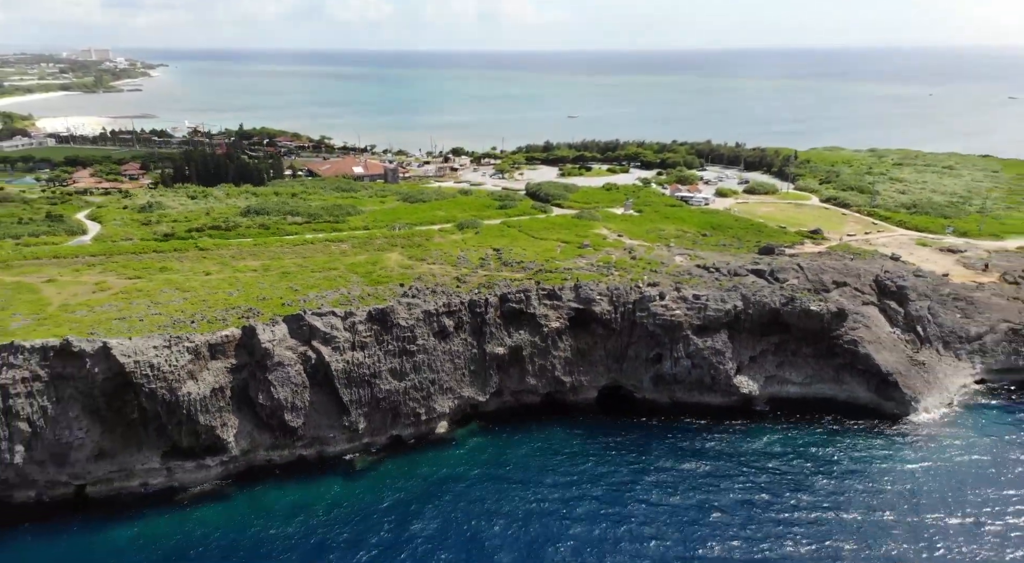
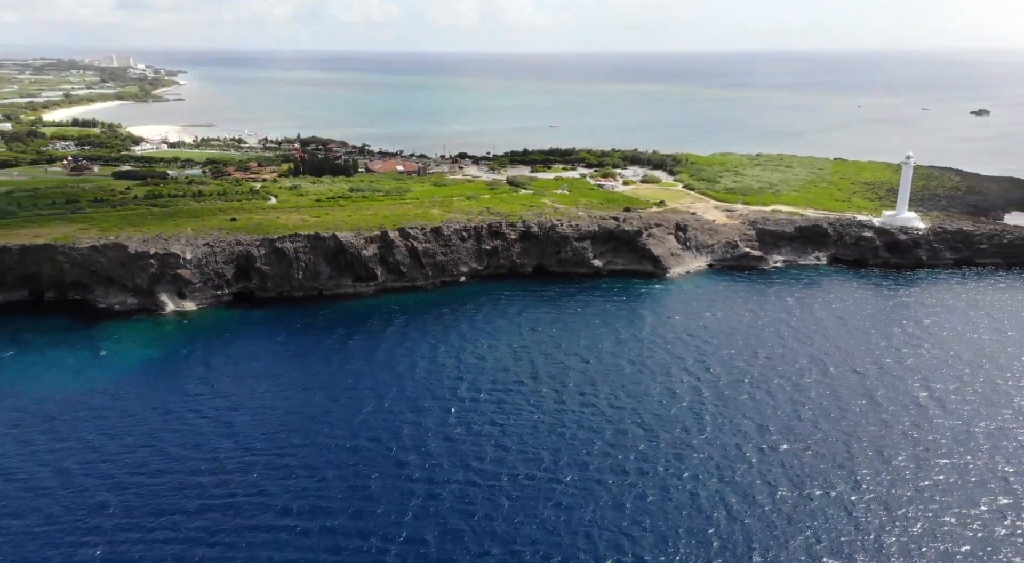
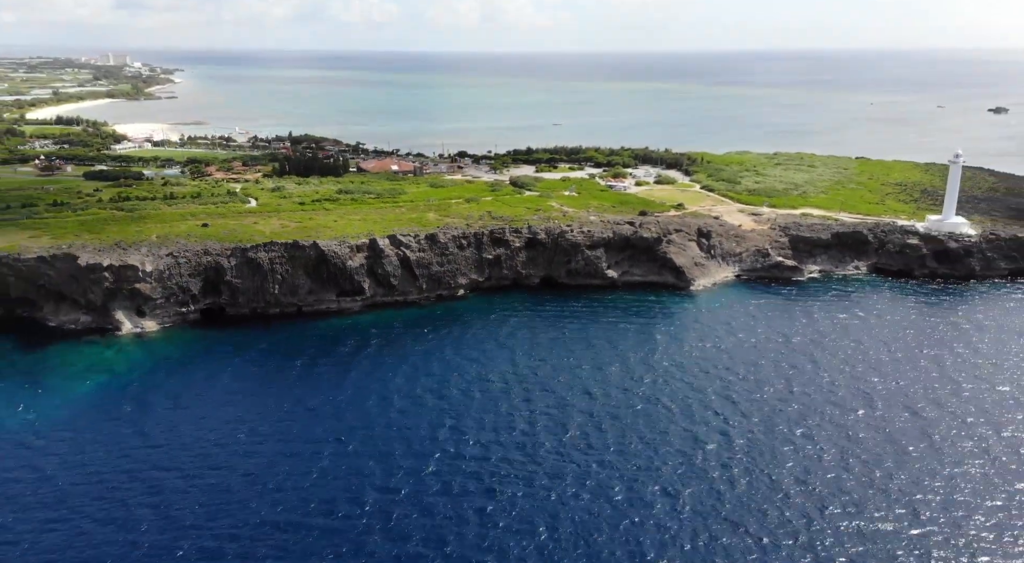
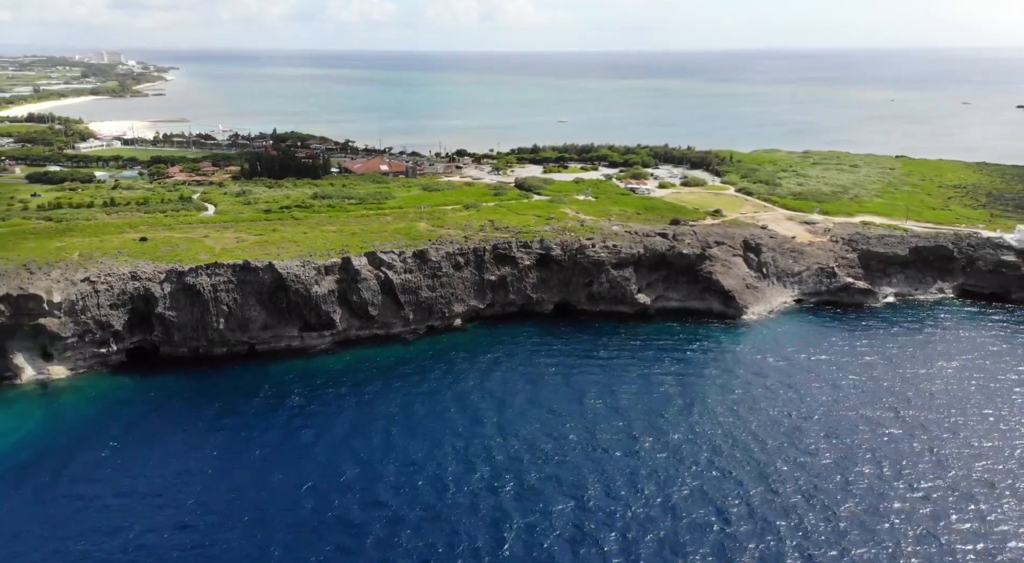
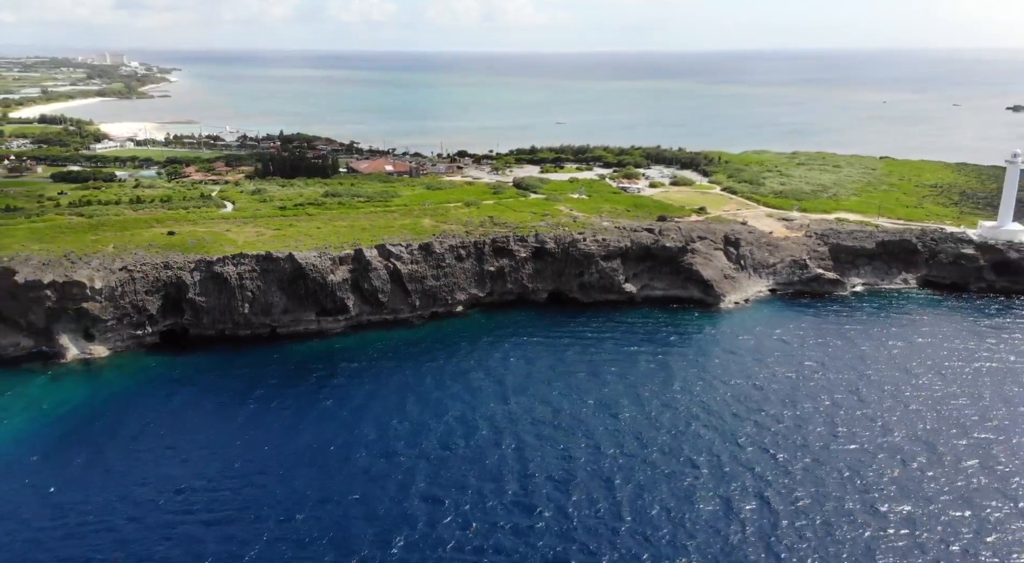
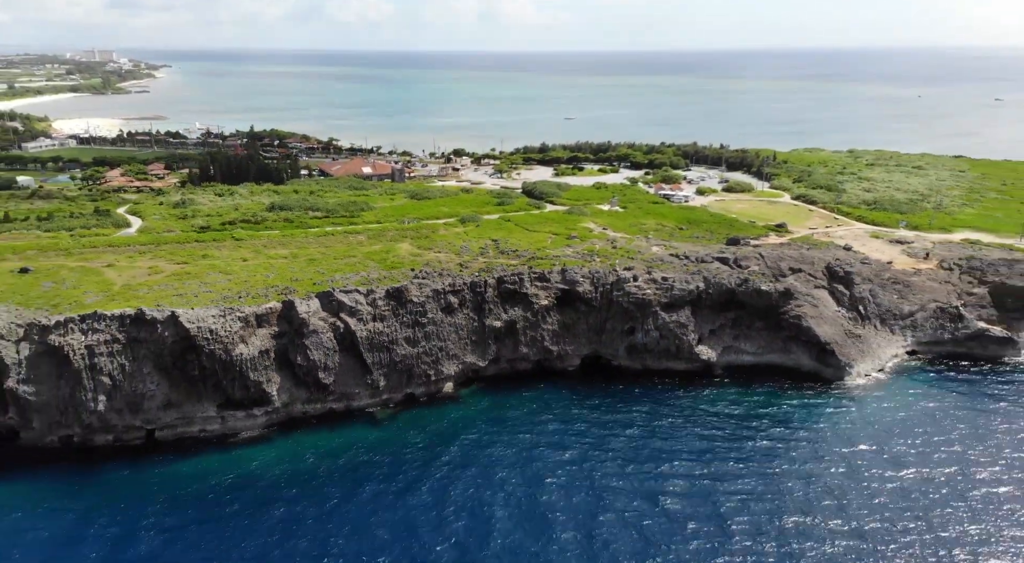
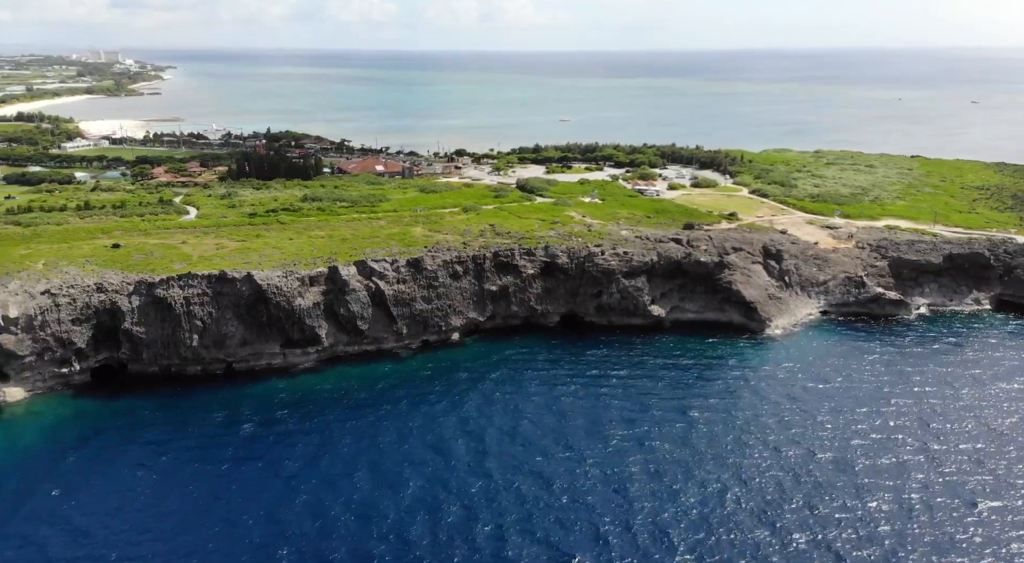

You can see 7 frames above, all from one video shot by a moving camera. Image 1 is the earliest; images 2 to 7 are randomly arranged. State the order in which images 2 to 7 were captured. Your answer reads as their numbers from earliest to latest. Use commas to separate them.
6, 7, 4, 5, 3, 2
